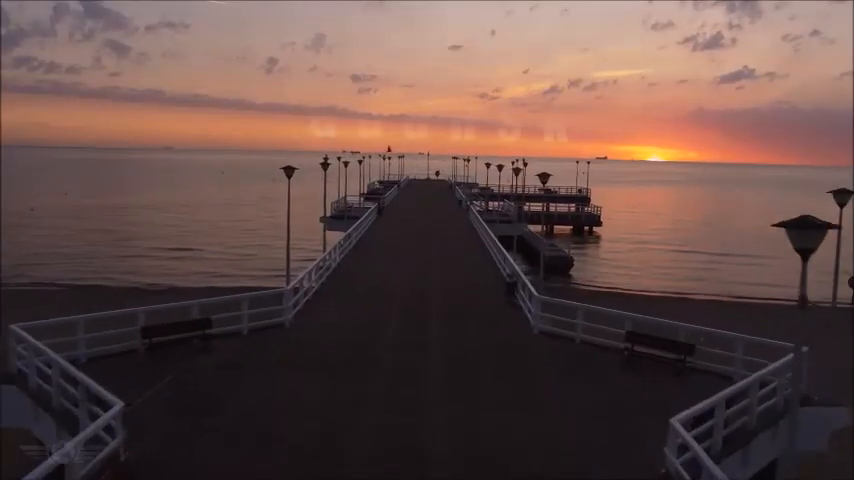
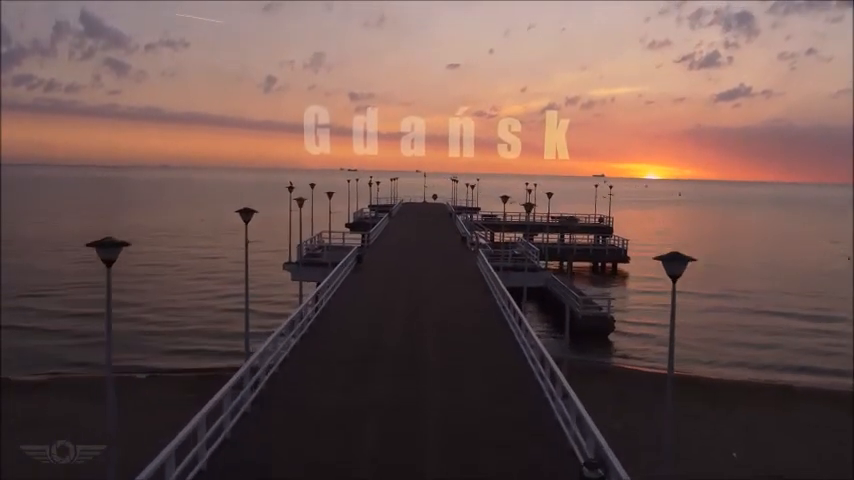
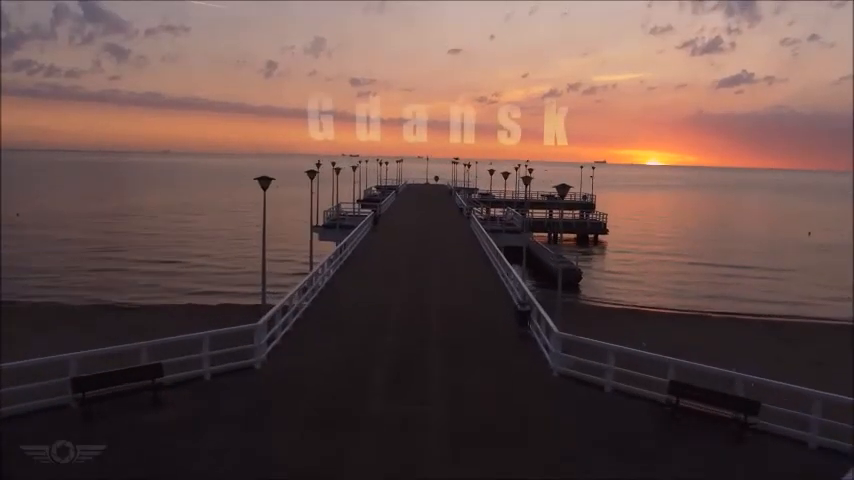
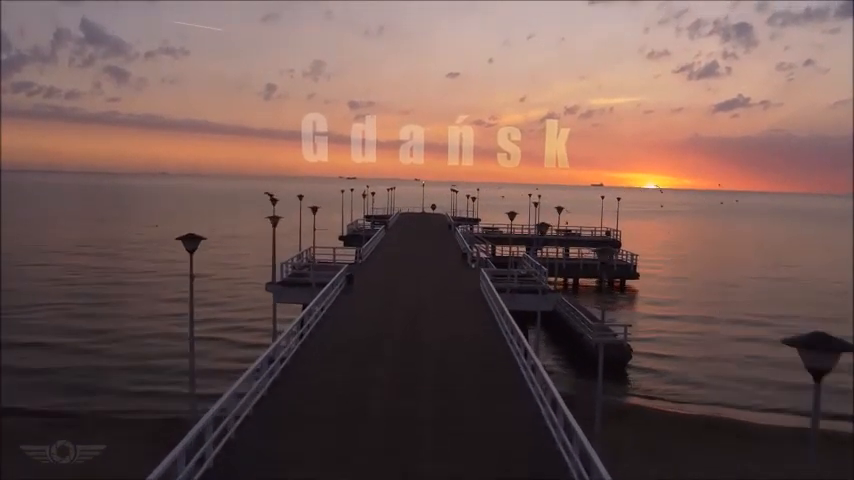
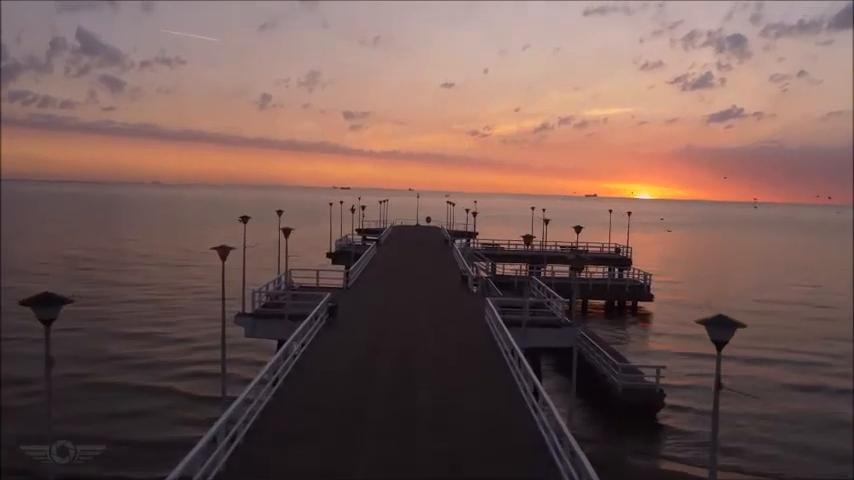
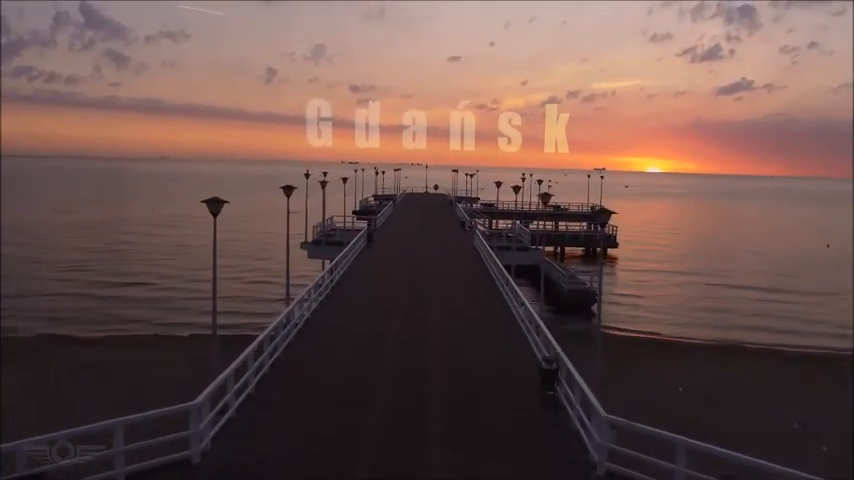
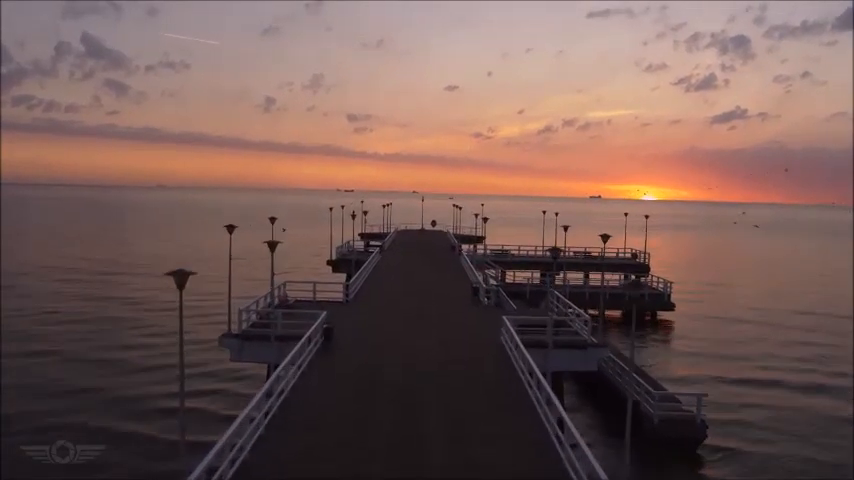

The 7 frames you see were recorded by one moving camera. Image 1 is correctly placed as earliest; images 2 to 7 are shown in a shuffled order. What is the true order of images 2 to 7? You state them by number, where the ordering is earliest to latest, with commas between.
3, 6, 2, 4, 5, 7
